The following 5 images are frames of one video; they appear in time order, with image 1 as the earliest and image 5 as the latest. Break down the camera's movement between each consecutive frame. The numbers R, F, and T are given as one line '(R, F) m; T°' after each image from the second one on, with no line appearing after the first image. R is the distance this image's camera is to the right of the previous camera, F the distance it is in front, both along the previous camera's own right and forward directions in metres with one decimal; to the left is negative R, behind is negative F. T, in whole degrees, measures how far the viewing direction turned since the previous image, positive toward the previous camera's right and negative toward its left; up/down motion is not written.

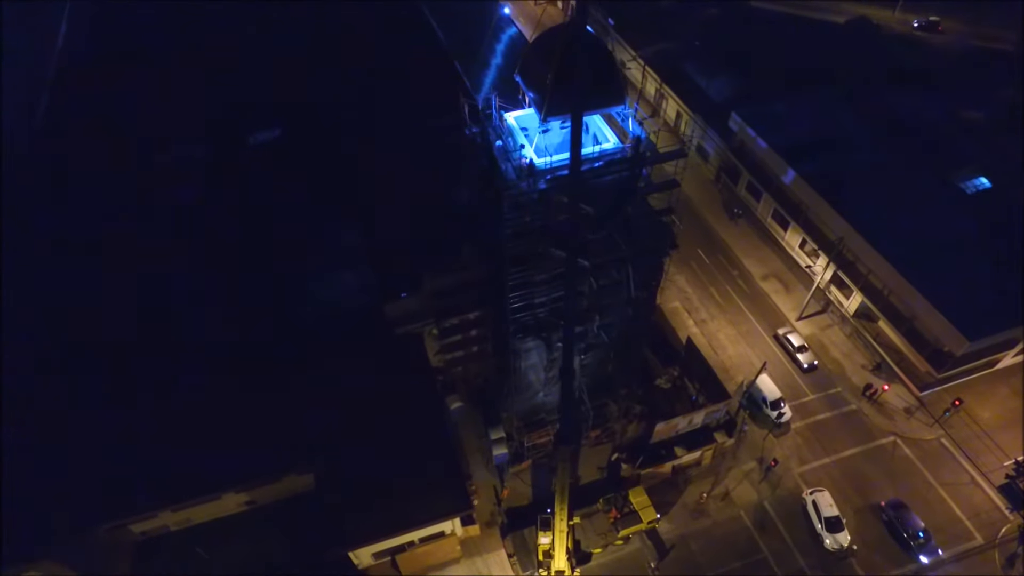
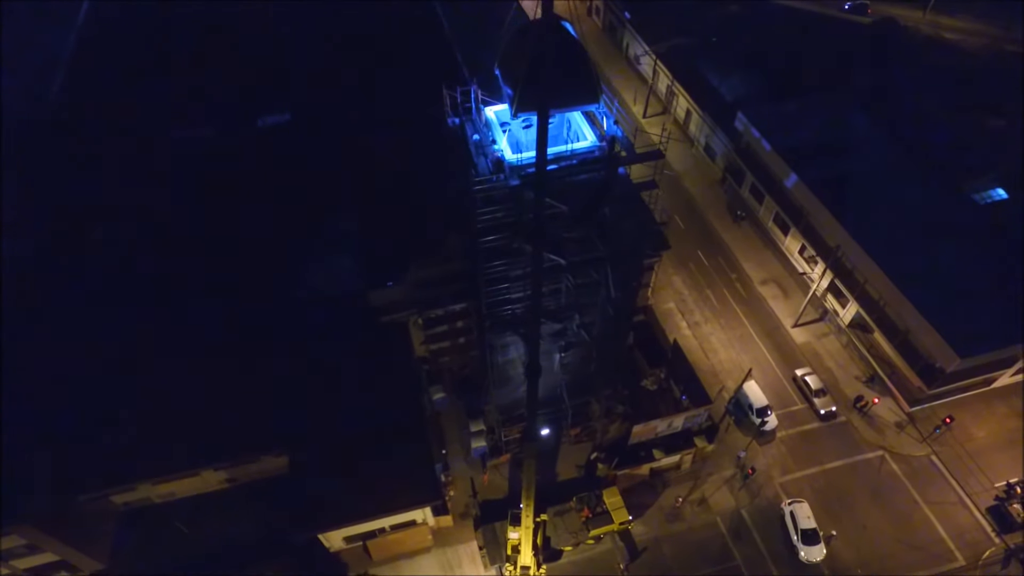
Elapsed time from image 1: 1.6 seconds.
(+1.7, +0.1) m; -2°
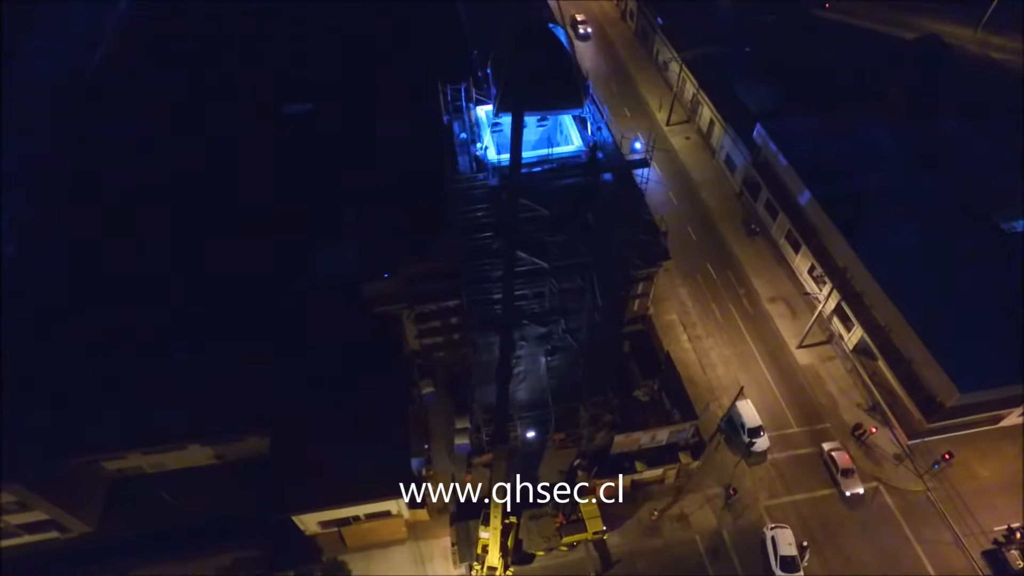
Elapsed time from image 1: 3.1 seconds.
(+2.0, +0.1) m; -3°
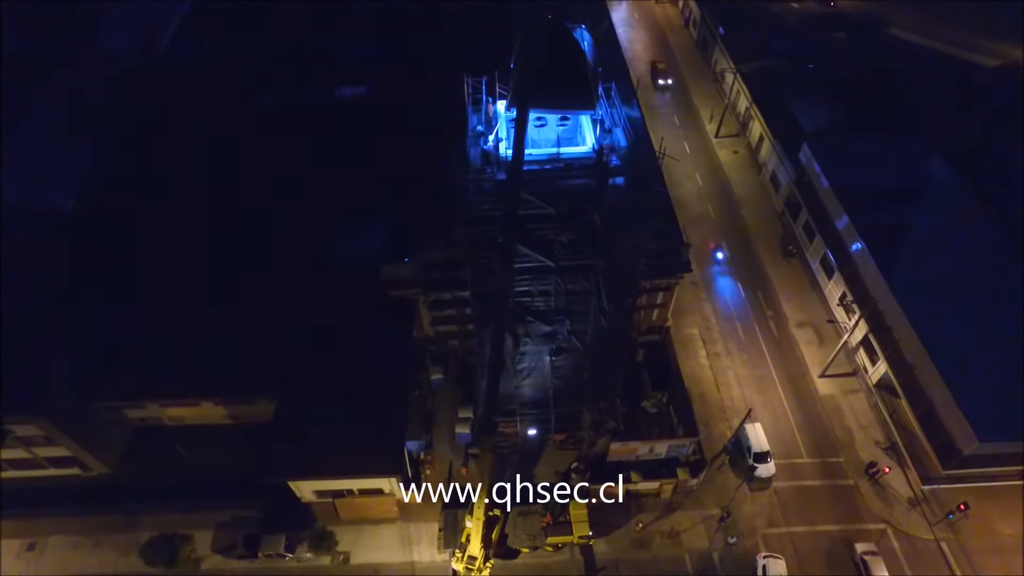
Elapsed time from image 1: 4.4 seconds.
(+1.8, -0.1) m; -5°
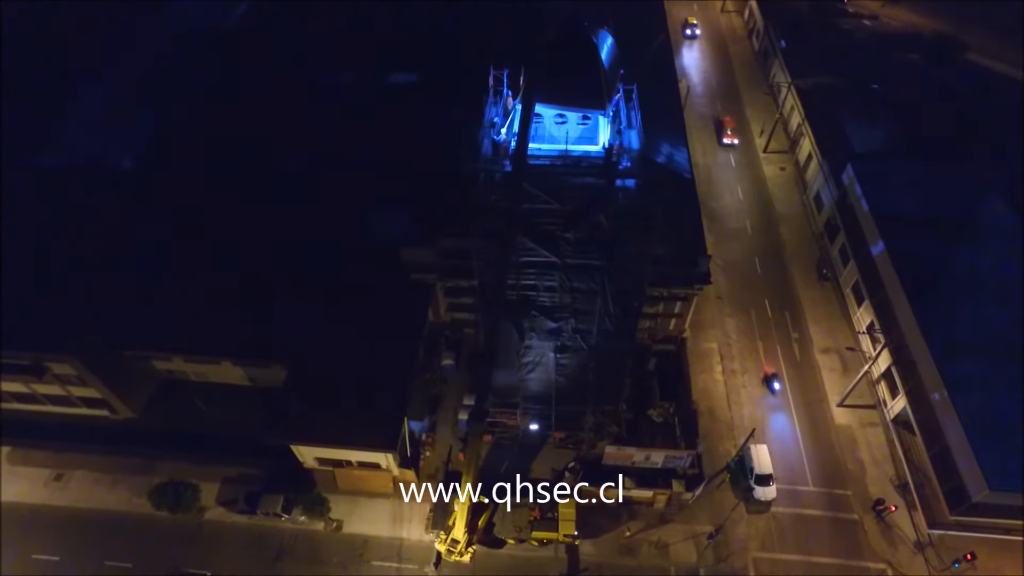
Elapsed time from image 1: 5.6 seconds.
(+1.8, -0.2) m; -5°
